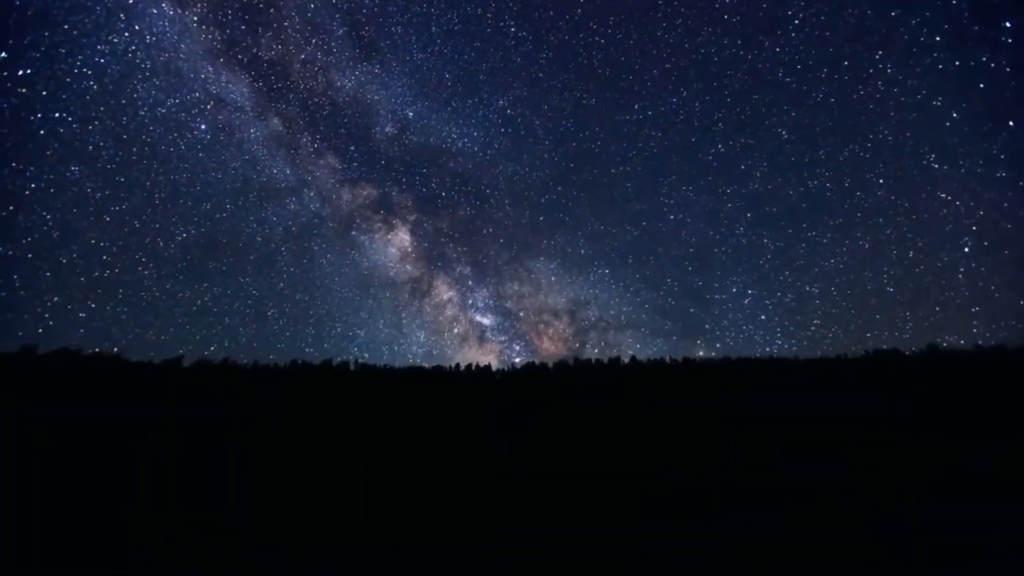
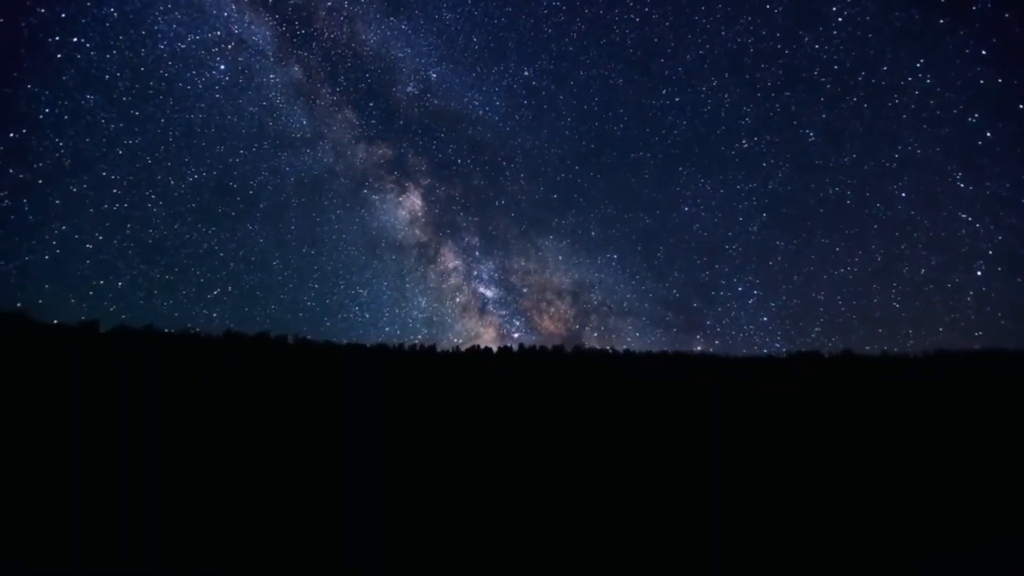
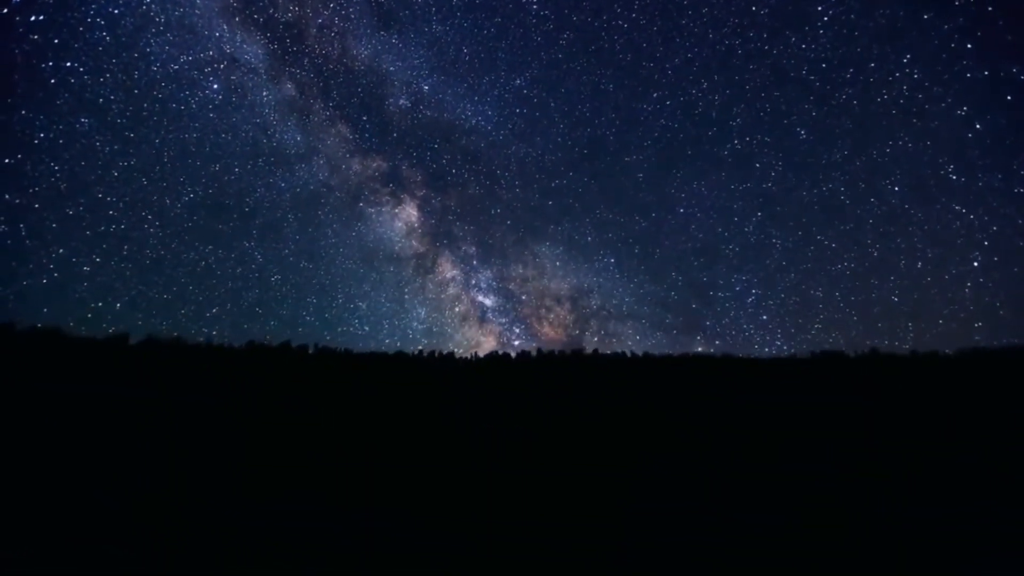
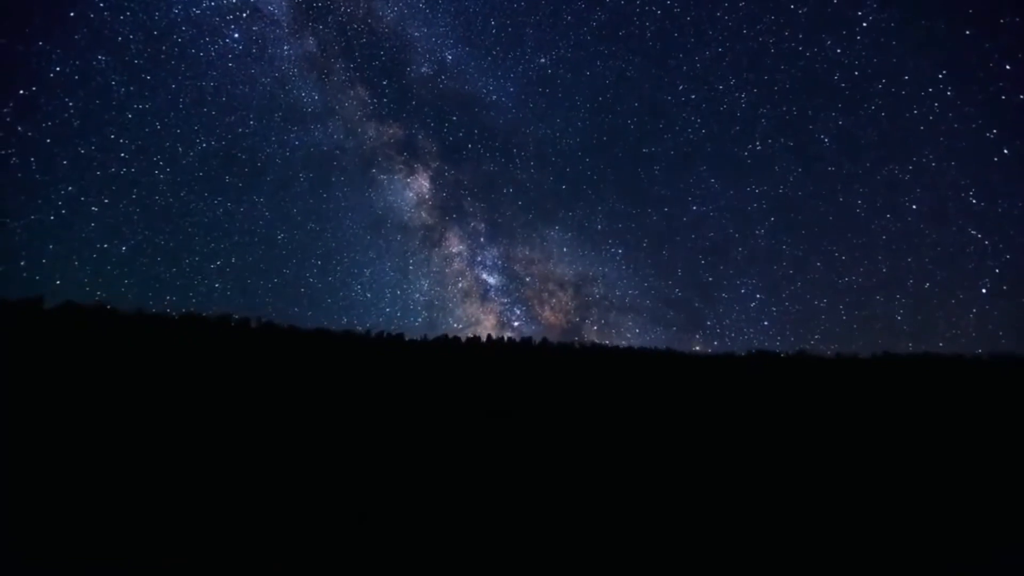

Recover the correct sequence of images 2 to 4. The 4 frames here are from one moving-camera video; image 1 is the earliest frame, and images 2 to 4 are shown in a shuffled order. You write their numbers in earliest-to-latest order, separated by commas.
3, 2, 4
